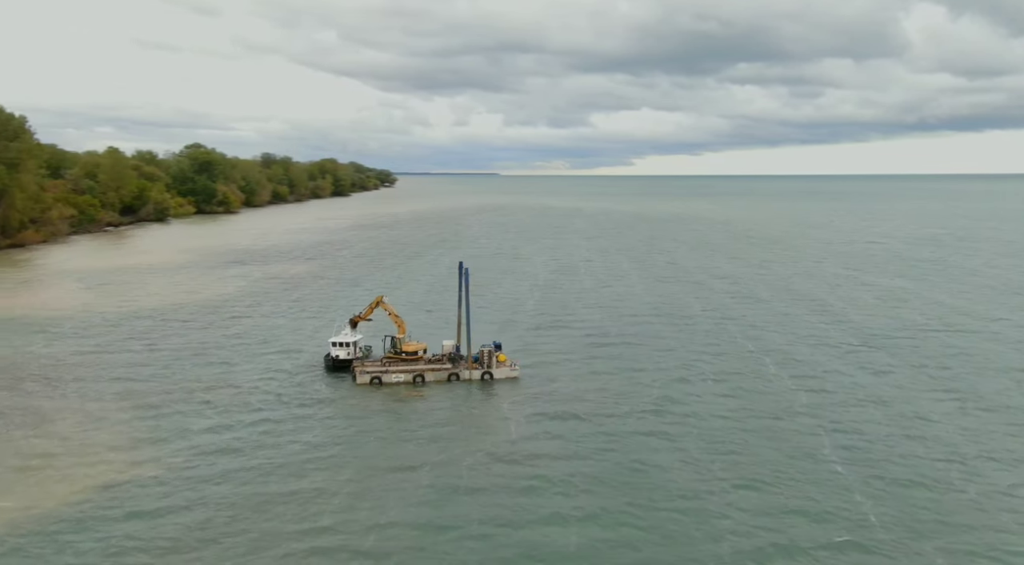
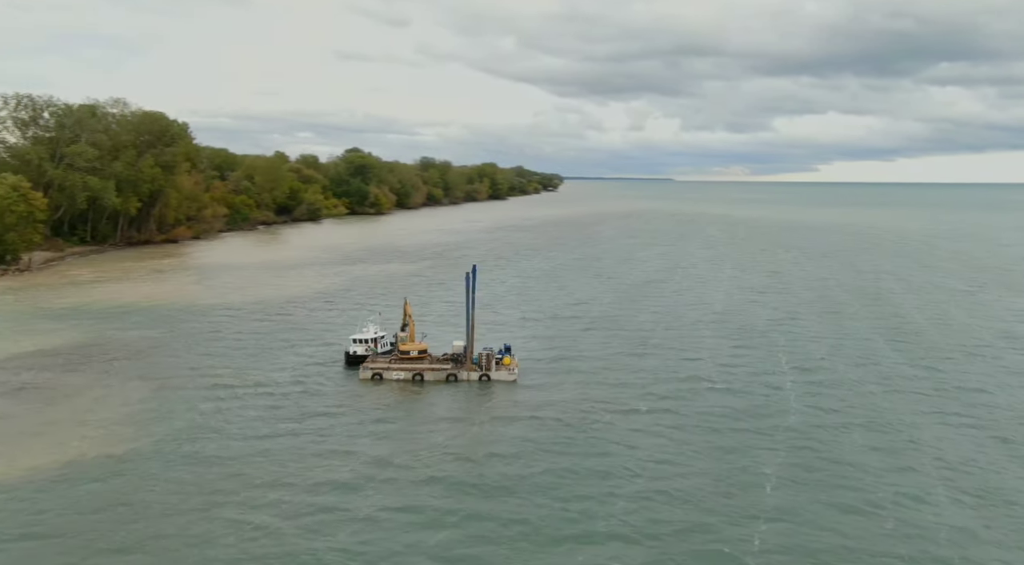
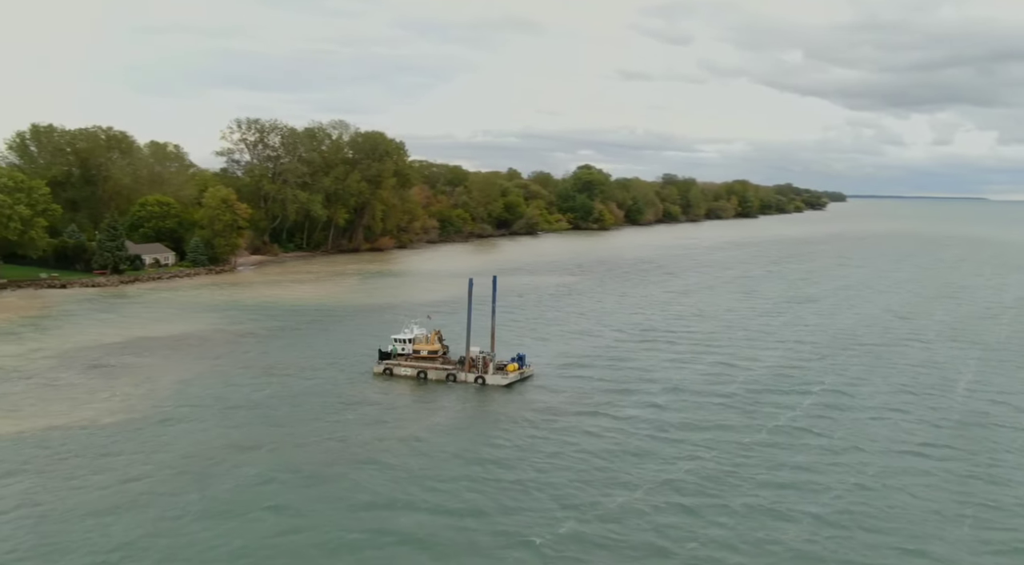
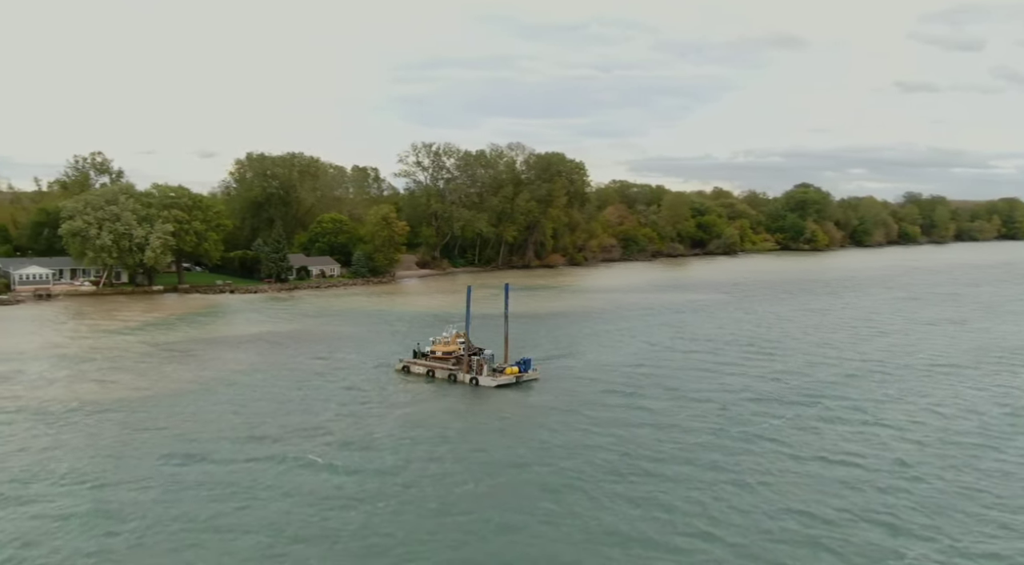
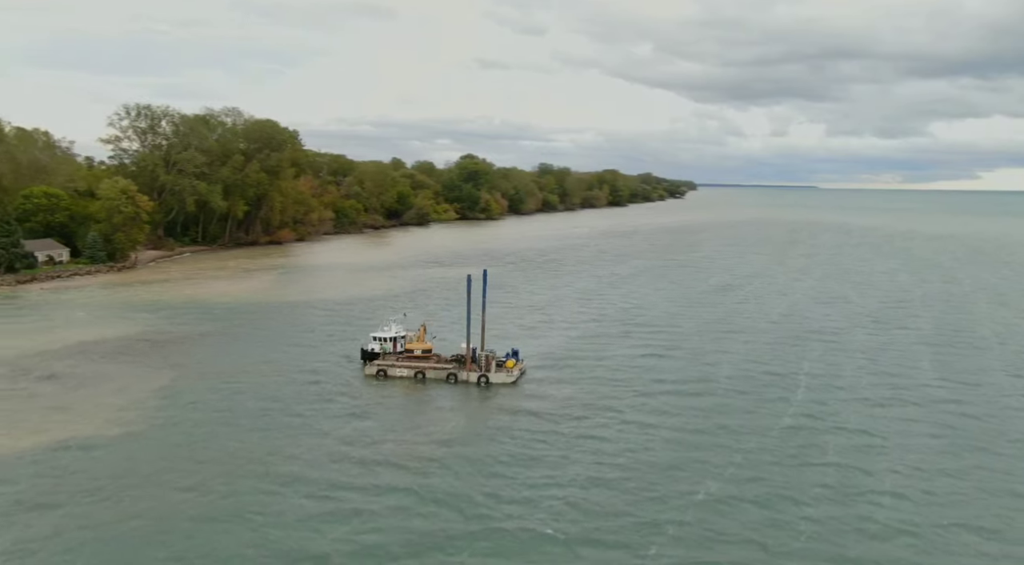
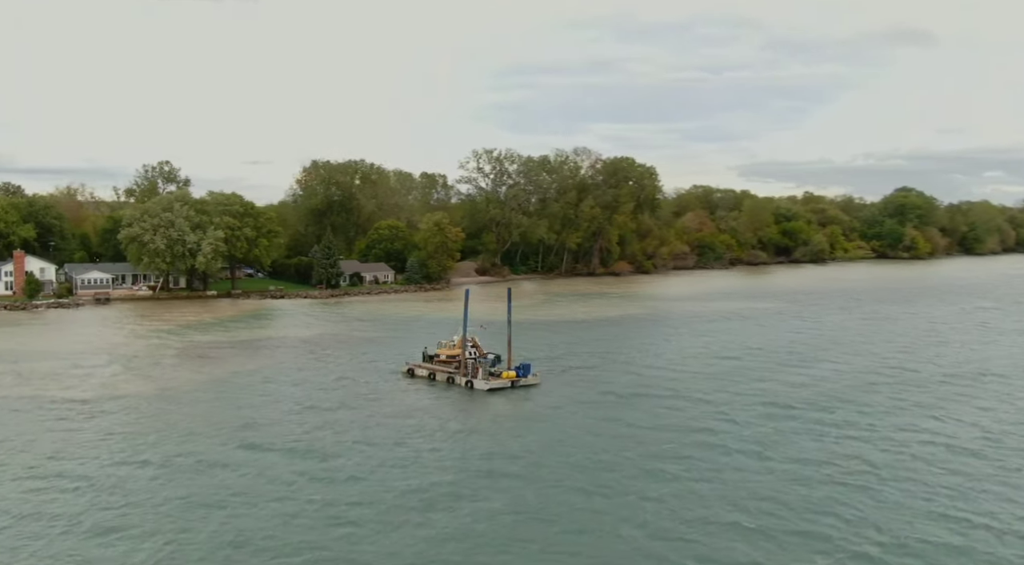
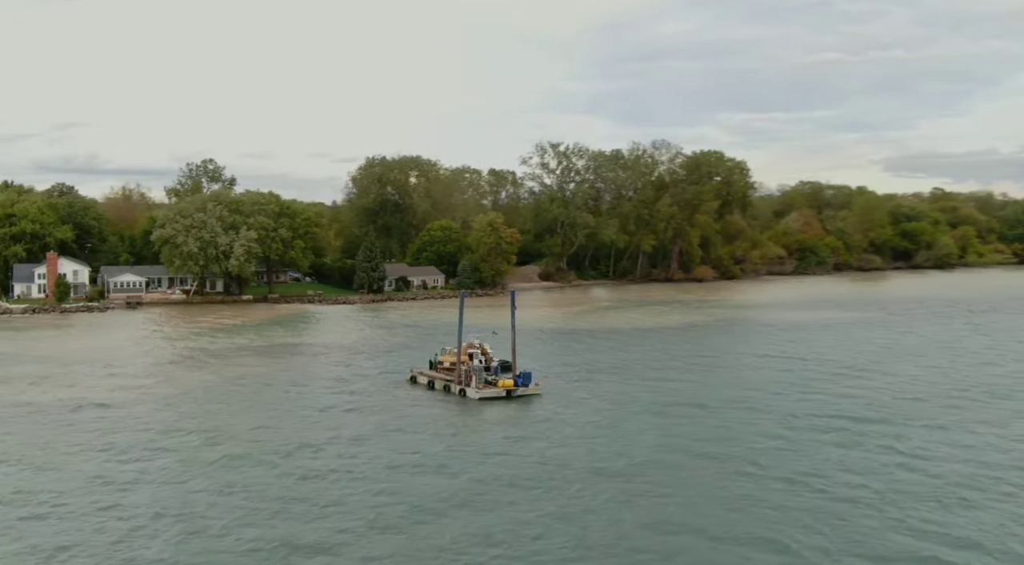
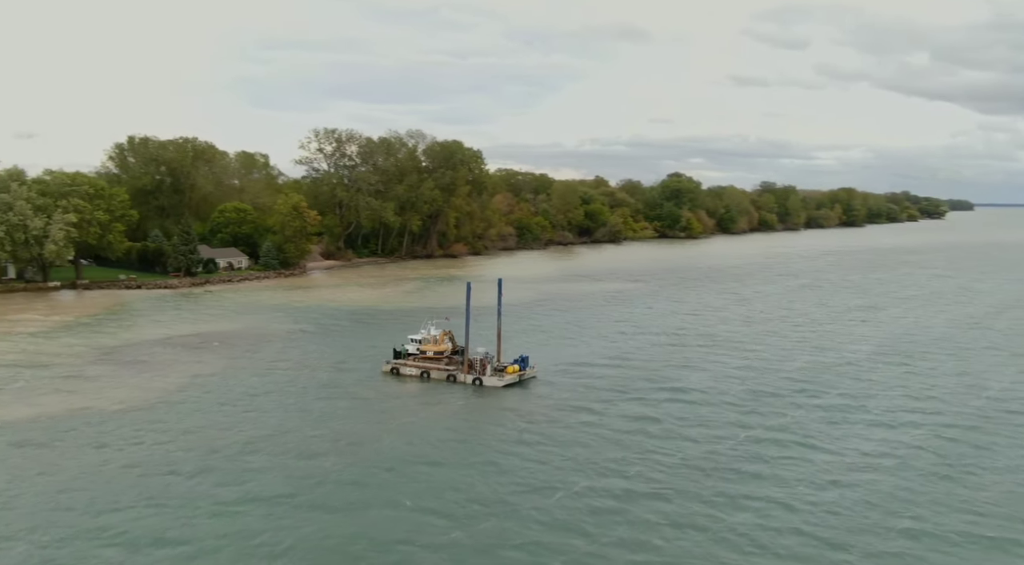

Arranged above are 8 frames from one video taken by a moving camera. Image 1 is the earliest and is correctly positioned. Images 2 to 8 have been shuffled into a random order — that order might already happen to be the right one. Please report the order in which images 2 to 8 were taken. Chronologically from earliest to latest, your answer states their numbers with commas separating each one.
2, 5, 3, 8, 4, 6, 7
